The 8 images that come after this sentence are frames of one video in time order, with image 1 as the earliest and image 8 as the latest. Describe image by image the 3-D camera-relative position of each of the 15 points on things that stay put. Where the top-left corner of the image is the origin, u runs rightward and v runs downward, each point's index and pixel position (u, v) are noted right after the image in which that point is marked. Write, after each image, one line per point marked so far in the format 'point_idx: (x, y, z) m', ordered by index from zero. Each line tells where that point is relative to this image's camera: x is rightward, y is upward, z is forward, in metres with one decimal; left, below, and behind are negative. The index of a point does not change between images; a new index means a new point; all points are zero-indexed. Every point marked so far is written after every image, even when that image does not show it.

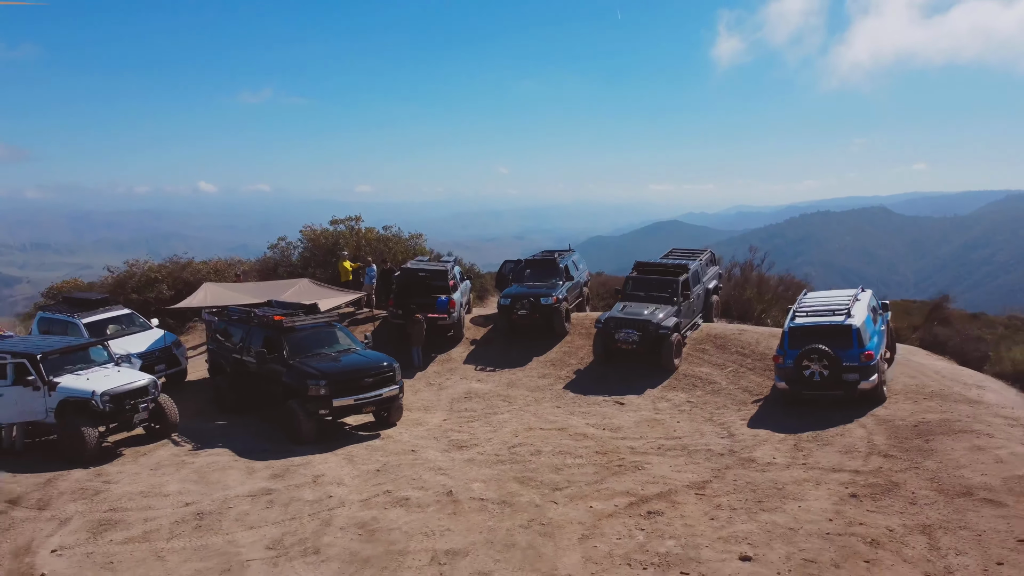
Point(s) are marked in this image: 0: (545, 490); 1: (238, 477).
0: (+0.3, -1.8, +6.7) m
1: (-2.7, -1.9, +7.6) m
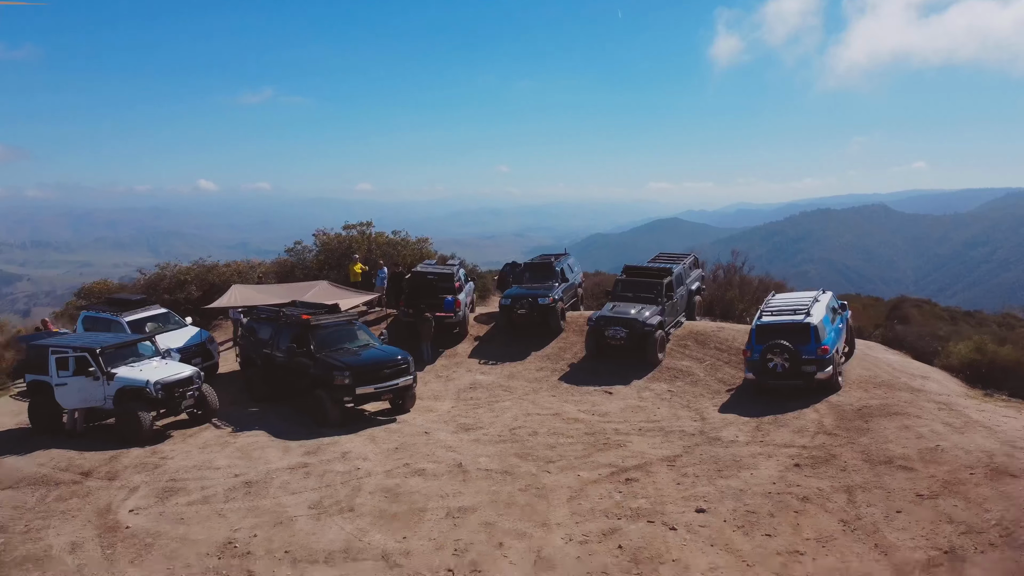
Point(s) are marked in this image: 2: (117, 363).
0: (+0.3, -1.8, +7.9) m
1: (-2.7, -1.9, +8.8) m
2: (-5.1, -1.0, +10.0) m
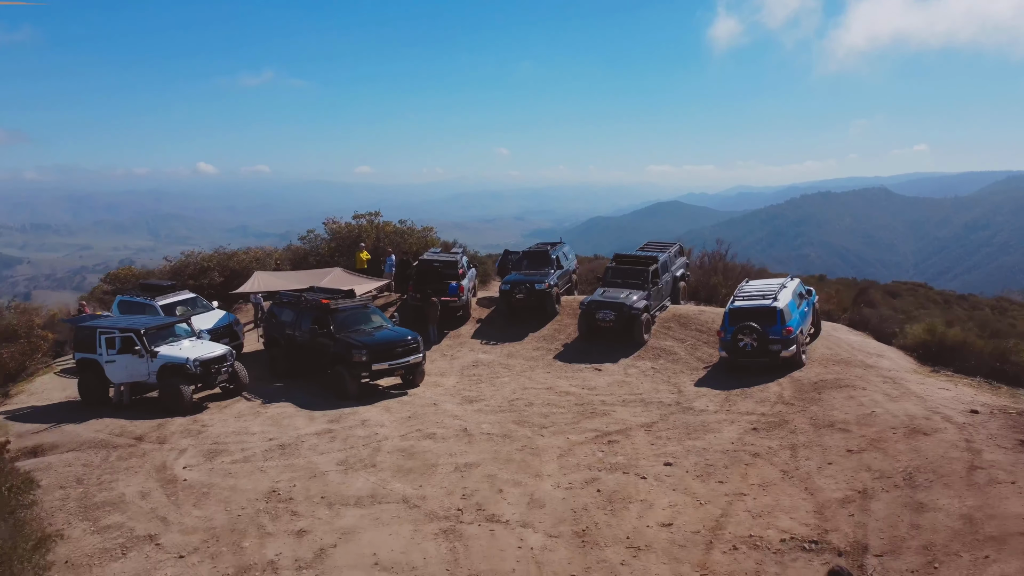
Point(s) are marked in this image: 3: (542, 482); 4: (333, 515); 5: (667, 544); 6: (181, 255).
0: (+0.3, -1.7, +9.1) m
1: (-2.7, -1.7, +10.0) m
2: (-5.2, -0.8, +11.2) m
3: (+0.3, -1.8, +7.2) m
4: (-1.6, -2.0, +6.8) m
5: (+1.1, -1.9, +5.6) m
6: (-7.3, +0.7, +16.9) m
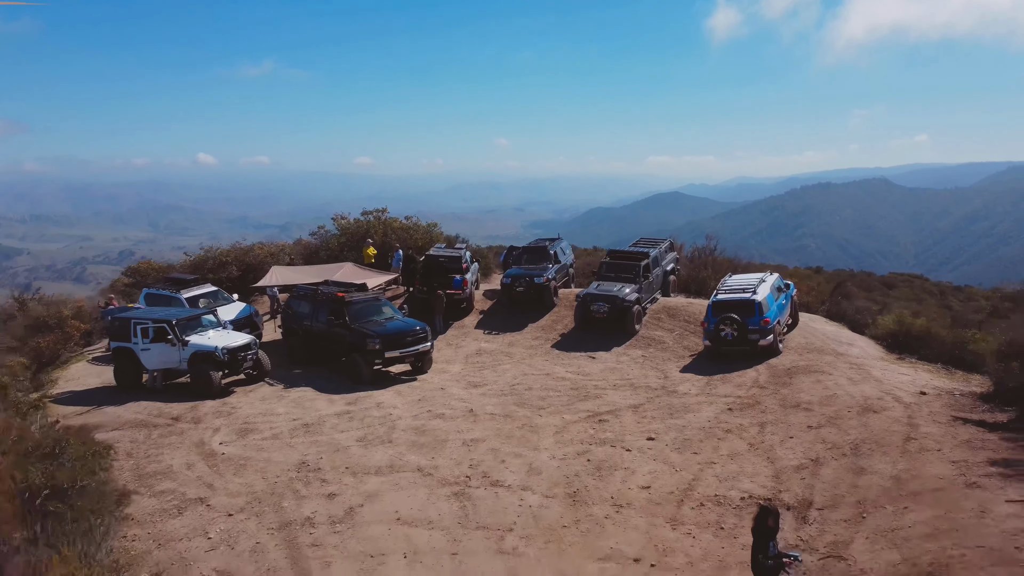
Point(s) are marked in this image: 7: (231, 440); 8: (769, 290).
0: (+0.3, -1.6, +10.1) m
1: (-2.7, -1.7, +11.0) m
2: (-5.2, -0.7, +12.2) m
3: (+0.3, -1.8, +8.2) m
4: (-1.6, -2.0, +7.8) m
5: (+1.2, -1.8, +6.6) m
6: (-7.3, +0.9, +17.9) m
7: (-3.5, -1.9, +9.6) m
8: (+4.1, 0.0, +12.4) m
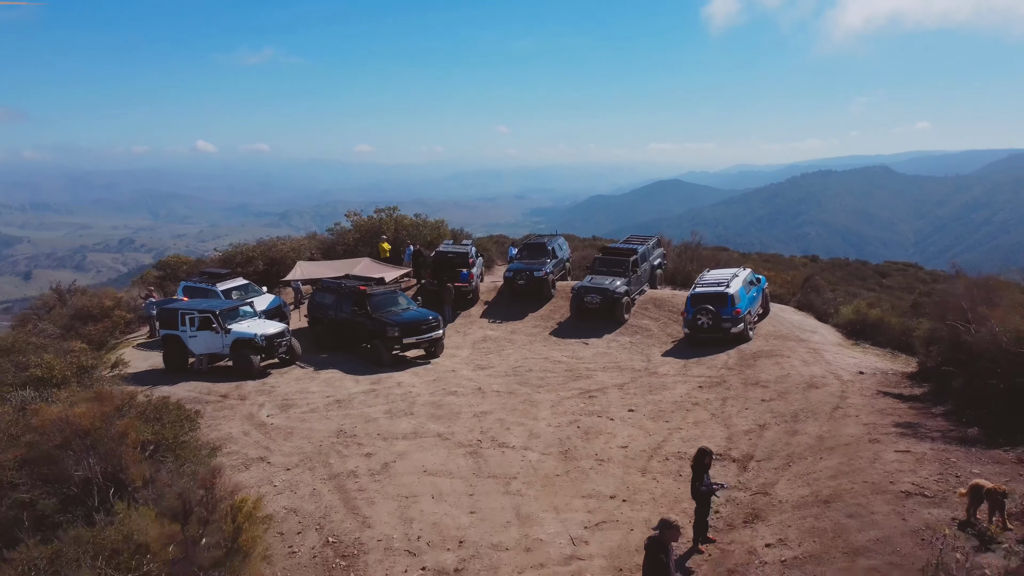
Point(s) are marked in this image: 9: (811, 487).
0: (+0.3, -1.5, +11.8) m
1: (-2.7, -1.6, +12.7) m
2: (-5.1, -0.6, +13.9) m
3: (+0.3, -1.7, +9.9) m
4: (-1.5, -1.9, +9.5) m
5: (+1.2, -1.8, +8.3) m
6: (-7.3, +1.1, +19.5) m
7: (-3.5, -1.8, +11.3) m
8: (+4.2, +0.1, +14.0) m
9: (+2.7, -1.8, +6.8) m
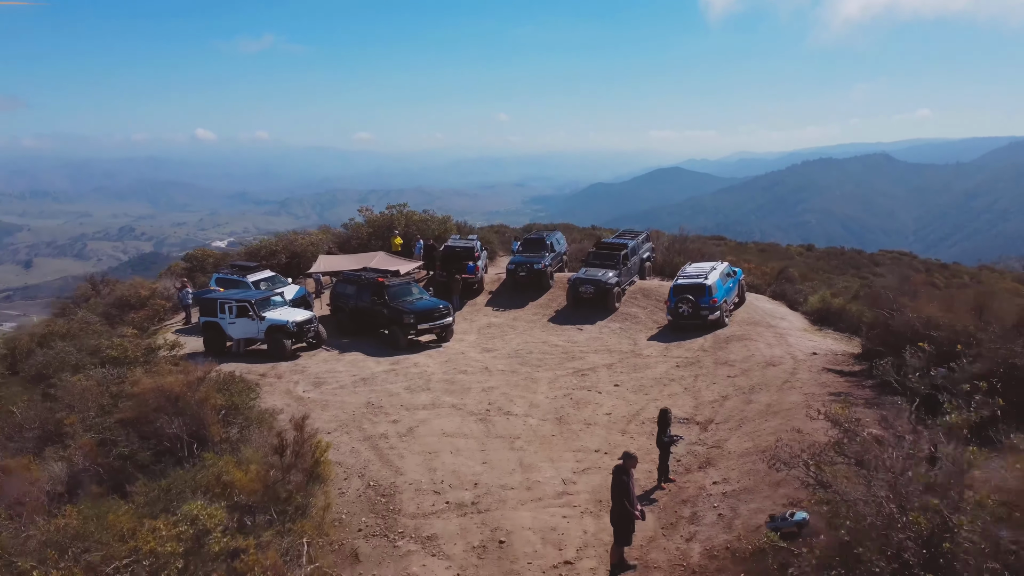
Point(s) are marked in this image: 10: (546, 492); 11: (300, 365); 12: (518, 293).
0: (+0.4, -1.4, +13.6) m
1: (-2.6, -1.4, +14.4) m
2: (-5.1, -0.4, +15.6) m
3: (+0.4, -1.6, +11.6) m
4: (-1.5, -1.8, +11.2) m
5: (+1.2, -1.7, +10.1) m
6: (-7.2, +1.3, +21.3) m
7: (-3.4, -1.7, +13.0) m
8: (+4.2, +0.2, +15.7) m
9: (+2.7, -1.7, +8.6) m
10: (+0.4, -2.2, +8.1) m
11: (-4.0, -1.5, +14.5) m
12: (+0.1, -0.1, +19.7) m
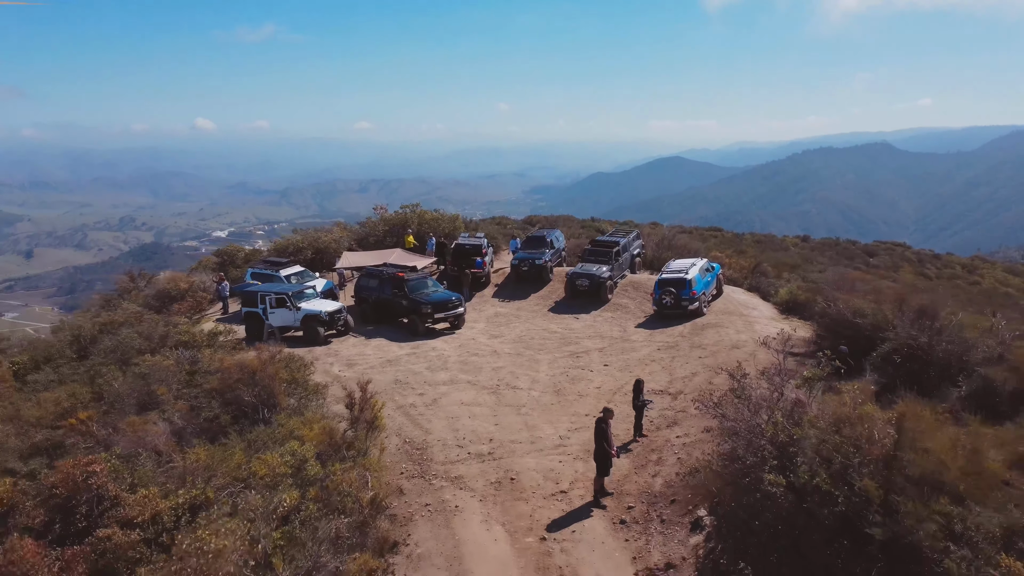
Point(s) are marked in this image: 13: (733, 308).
0: (+0.5, -1.3, +15.8) m
1: (-2.5, -1.3, +16.6) m
2: (-5.0, -0.3, +17.8) m
3: (+0.5, -1.5, +13.8) m
4: (-1.4, -1.8, +13.4) m
5: (+1.3, -1.7, +12.3) m
6: (-7.1, +1.5, +23.4) m
7: (-3.3, -1.6, +15.2) m
8: (+4.3, +0.4, +17.9) m
9: (+2.8, -1.7, +10.8) m
10: (+0.5, -2.1, +10.3) m
11: (-3.9, -1.3, +16.7) m
12: (+0.3, +0.1, +21.8) m
13: (+5.2, -0.5, +17.8) m
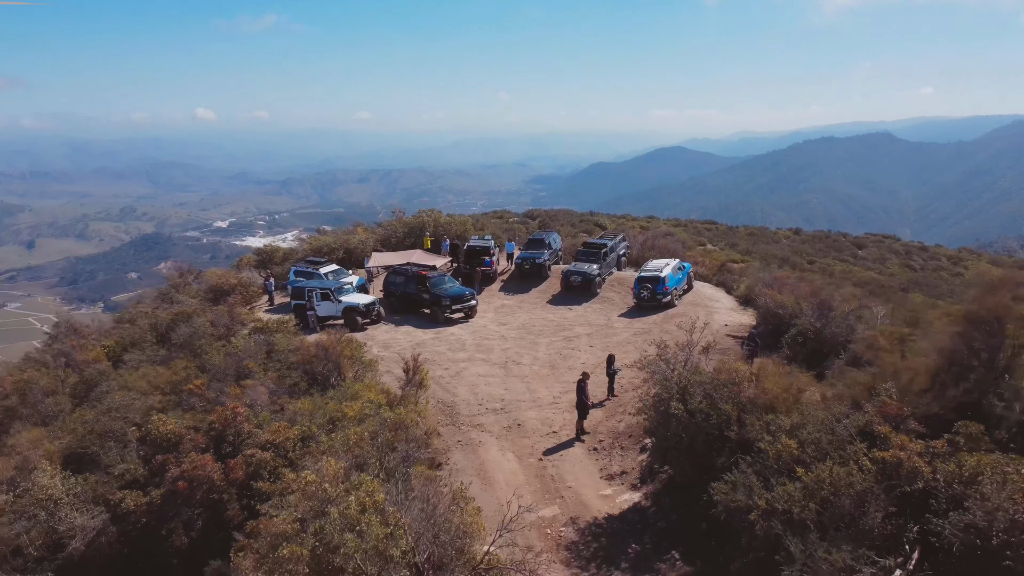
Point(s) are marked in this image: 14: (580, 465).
0: (+0.6, -1.2, +19.4) m
1: (-2.4, -1.2, +20.3) m
2: (-4.8, -0.2, +21.4) m
3: (+0.6, -1.5, +17.5) m
4: (-1.3, -1.7, +17.1) m
5: (+1.5, -1.6, +15.9) m
6: (-7.0, +1.7, +27.1) m
7: (-3.2, -1.5, +18.9) m
8: (+4.5, +0.5, +21.5) m
9: (+2.9, -1.6, +14.4) m
10: (+0.6, -2.1, +13.9) m
11: (-3.8, -1.3, +20.4) m
12: (+0.4, +0.2, +25.5) m
13: (+5.3, -0.4, +21.5) m
14: (+1.0, -2.6, +11.1) m
